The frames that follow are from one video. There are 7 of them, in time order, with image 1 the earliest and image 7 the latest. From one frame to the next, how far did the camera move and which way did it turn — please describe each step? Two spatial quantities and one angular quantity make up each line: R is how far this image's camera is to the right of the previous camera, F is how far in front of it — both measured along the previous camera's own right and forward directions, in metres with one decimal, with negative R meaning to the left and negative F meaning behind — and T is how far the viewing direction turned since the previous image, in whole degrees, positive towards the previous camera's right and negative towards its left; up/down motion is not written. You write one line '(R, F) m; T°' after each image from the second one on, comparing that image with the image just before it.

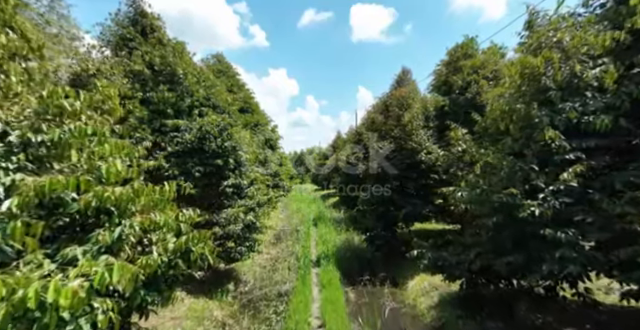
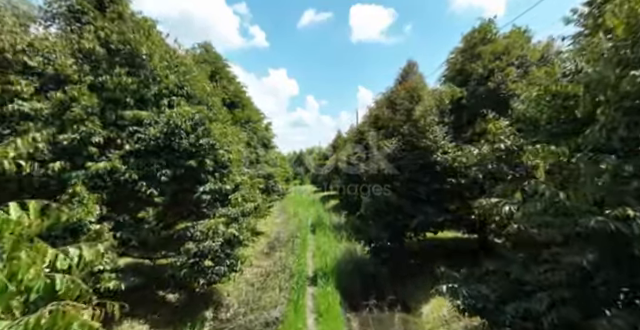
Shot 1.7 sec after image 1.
(+0.1, +1.1) m; 0°
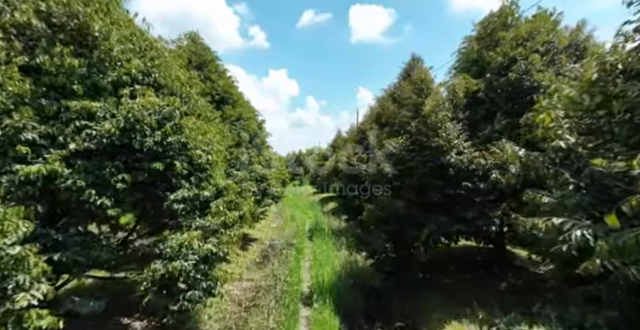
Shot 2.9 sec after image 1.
(+0.1, +0.8) m; 0°
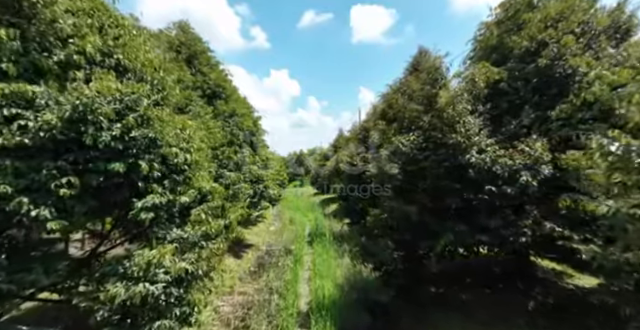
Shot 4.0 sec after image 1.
(0.0, +0.8) m; 0°
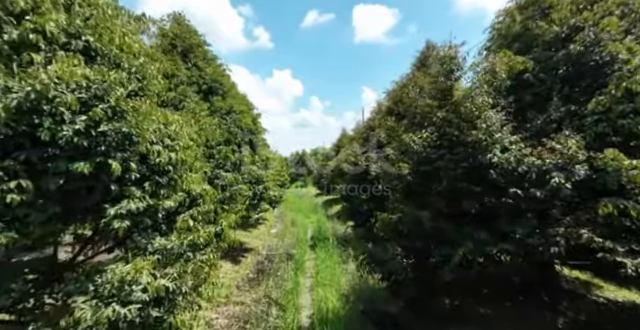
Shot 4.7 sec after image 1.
(0.0, +0.5) m; 0°
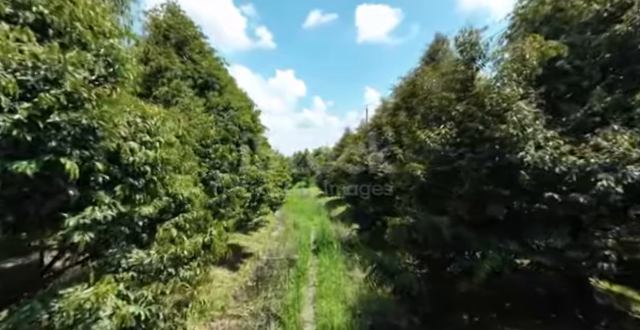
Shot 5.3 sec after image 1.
(0.0, +0.6) m; 0°
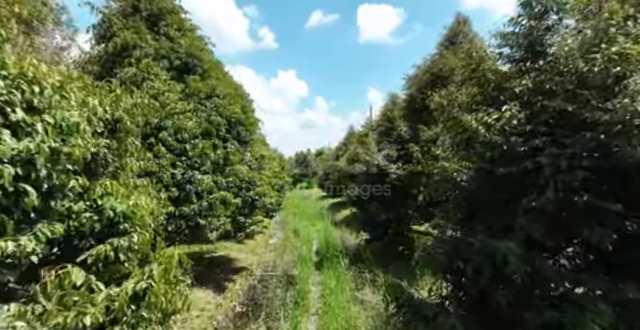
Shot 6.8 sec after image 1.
(0.0, +1.4) m; 0°
